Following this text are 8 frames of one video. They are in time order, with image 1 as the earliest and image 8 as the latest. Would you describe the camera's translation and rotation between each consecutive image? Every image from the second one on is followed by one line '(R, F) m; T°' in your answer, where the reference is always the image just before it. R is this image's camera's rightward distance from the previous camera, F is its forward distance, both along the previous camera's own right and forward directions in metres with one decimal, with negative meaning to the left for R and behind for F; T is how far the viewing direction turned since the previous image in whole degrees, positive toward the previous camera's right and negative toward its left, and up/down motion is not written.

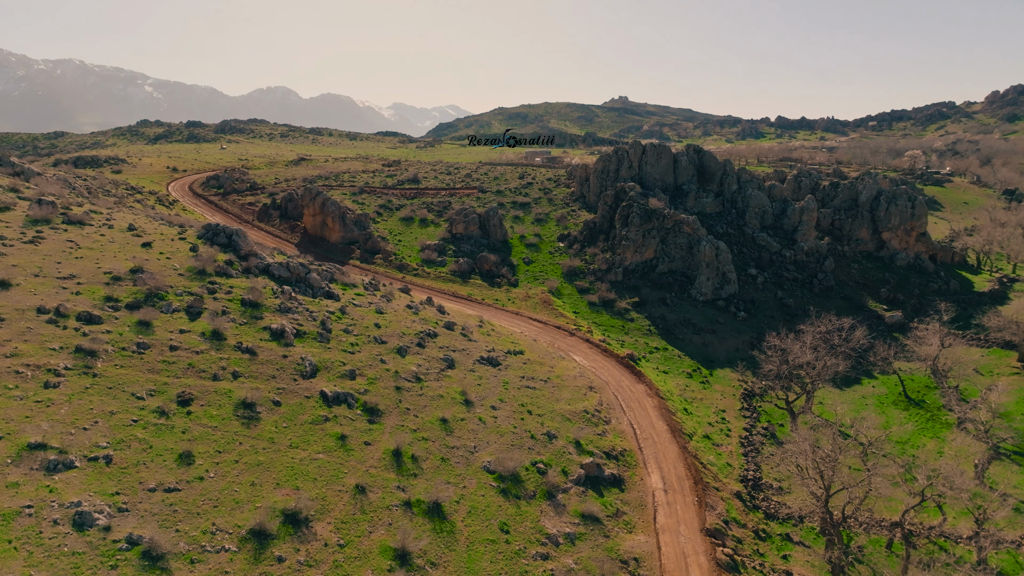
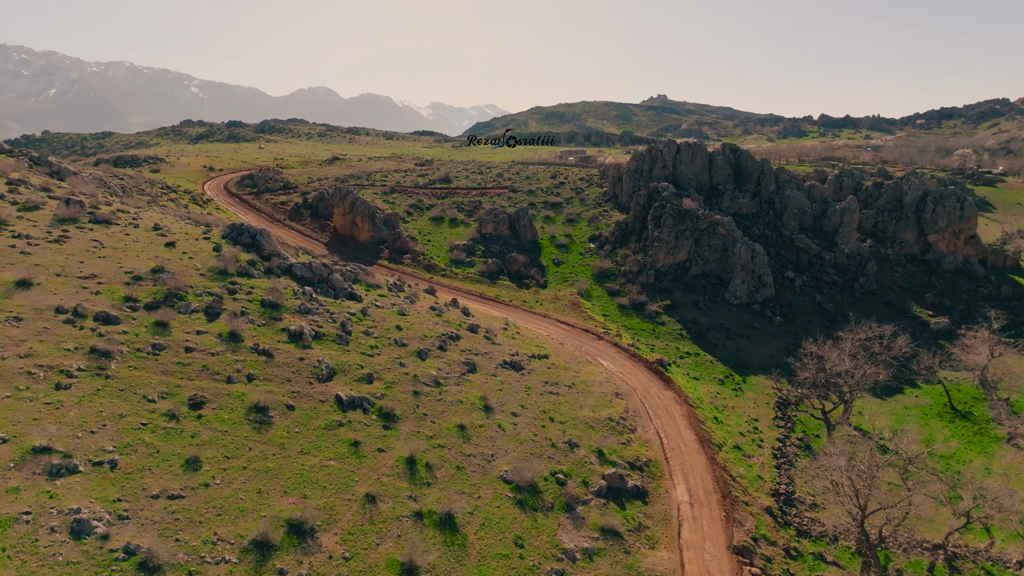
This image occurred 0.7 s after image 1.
(+0.7, +1.0) m; -3°
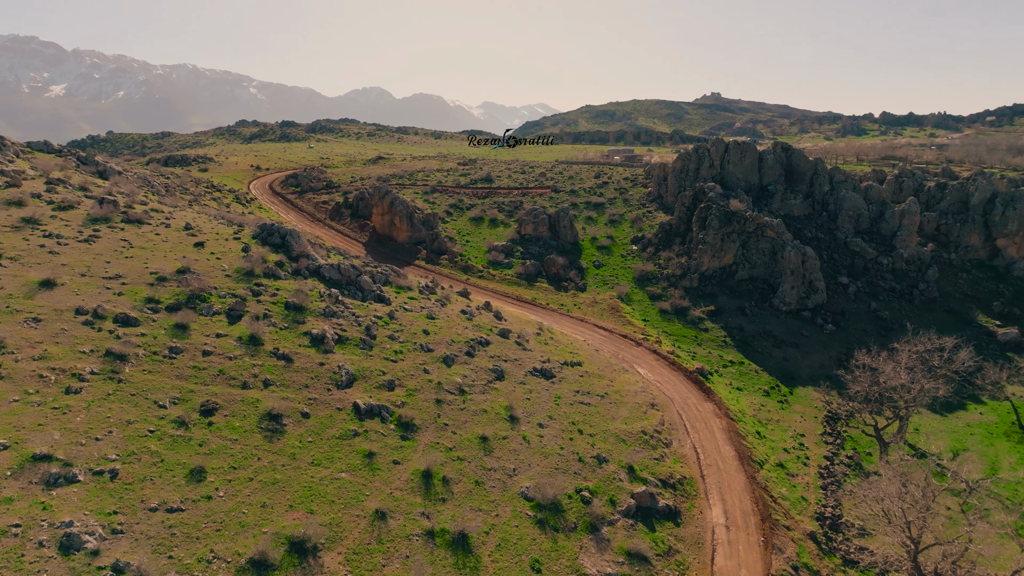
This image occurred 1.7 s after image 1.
(+0.9, +1.5) m; -4°
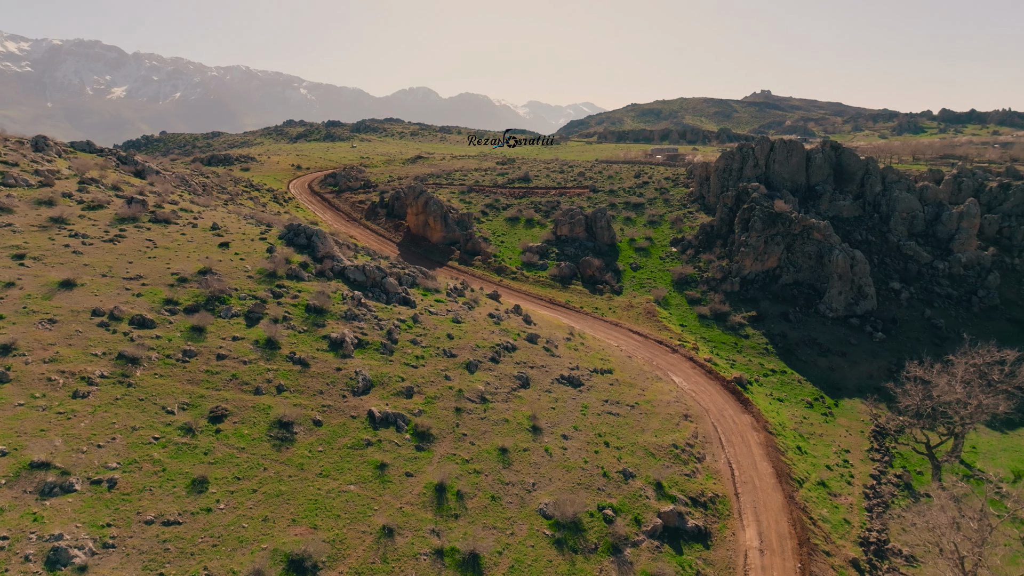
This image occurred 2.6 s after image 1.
(+0.9, +1.3) m; -4°
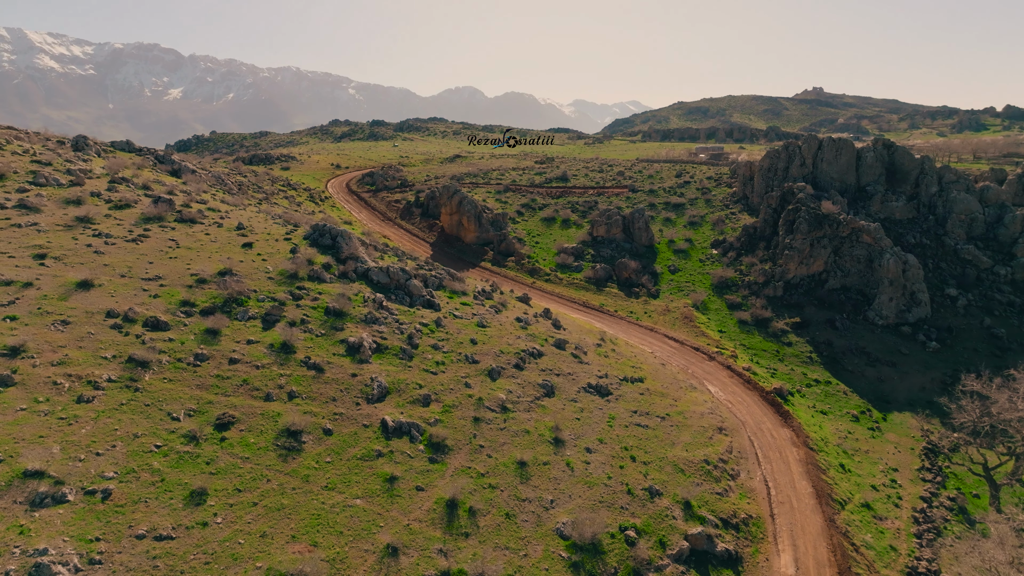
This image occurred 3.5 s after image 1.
(+0.9, +1.4) m; -4°
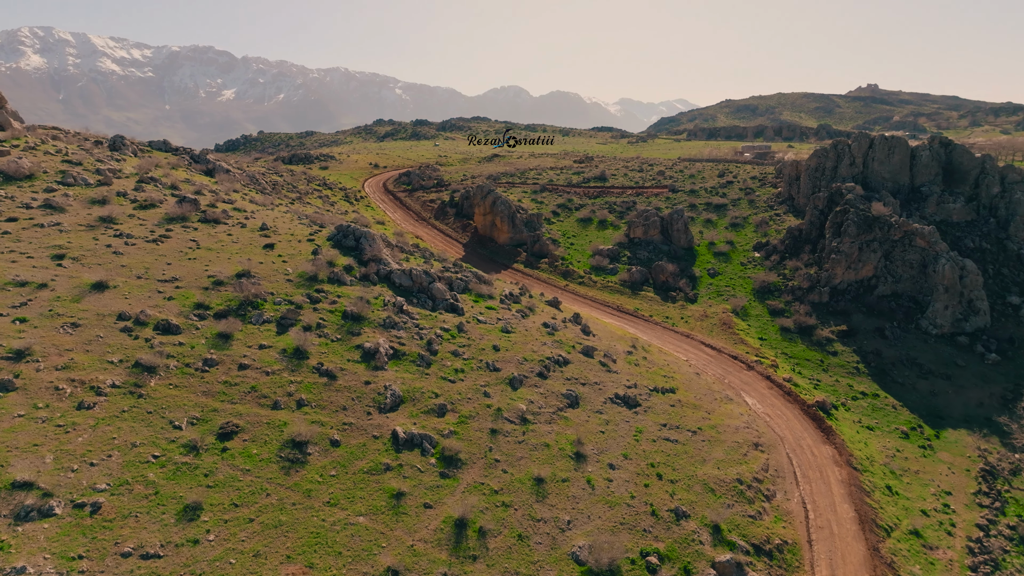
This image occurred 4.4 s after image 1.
(+0.9, +1.4) m; -3°
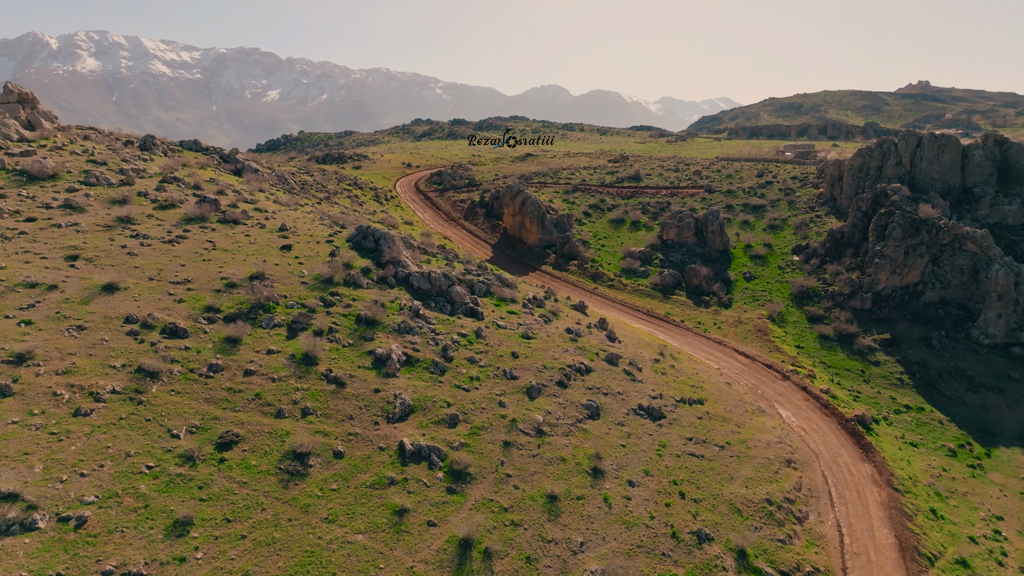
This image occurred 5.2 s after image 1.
(+0.8, +1.3) m; -3°
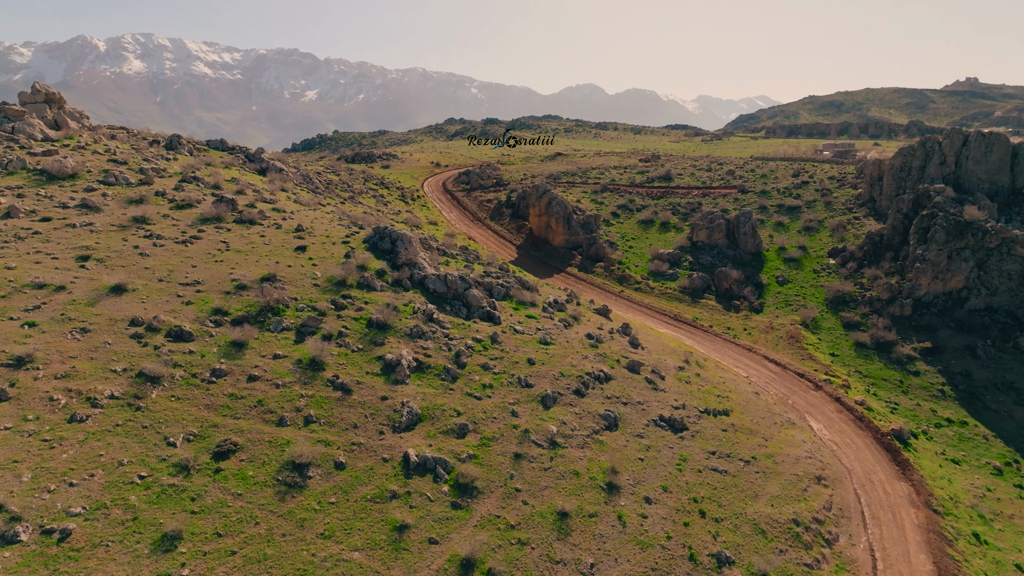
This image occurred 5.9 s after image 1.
(+0.8, +1.2) m; -3°
